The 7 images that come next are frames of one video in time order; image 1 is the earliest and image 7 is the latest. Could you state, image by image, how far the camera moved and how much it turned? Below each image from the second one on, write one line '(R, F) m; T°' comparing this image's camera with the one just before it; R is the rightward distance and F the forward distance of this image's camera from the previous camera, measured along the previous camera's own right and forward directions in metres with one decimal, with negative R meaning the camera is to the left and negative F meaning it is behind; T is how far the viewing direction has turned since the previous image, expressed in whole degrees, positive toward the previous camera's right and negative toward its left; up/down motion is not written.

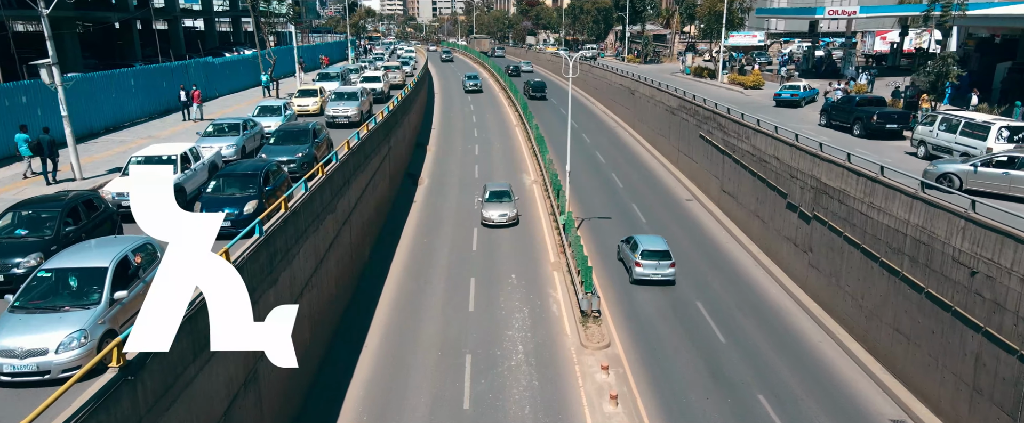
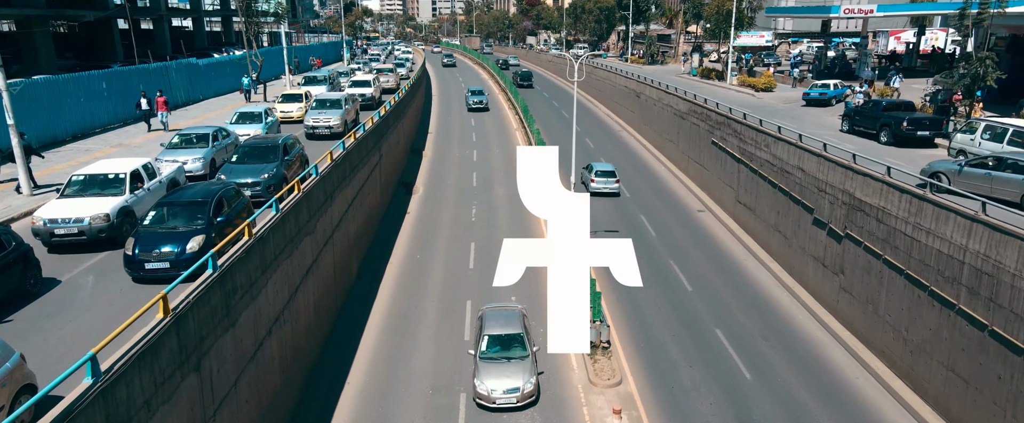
(0.0, +2.5) m; 0°
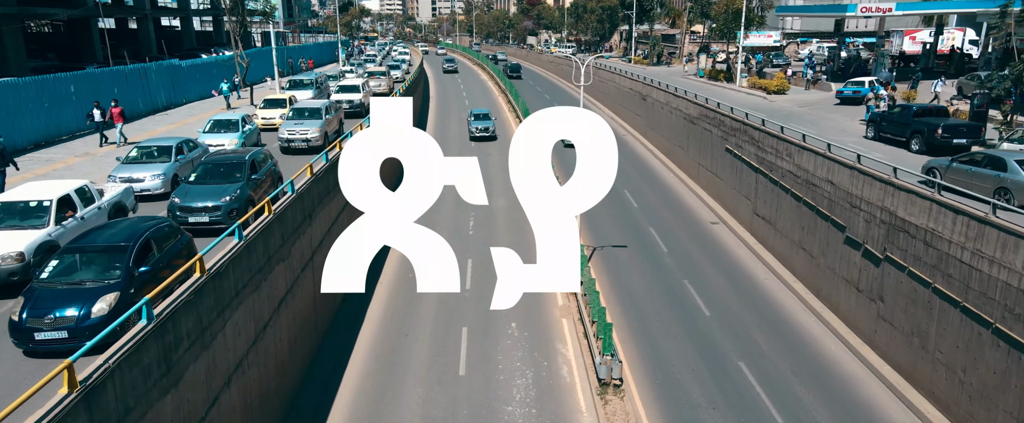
(0.0, +2.4) m; 0°
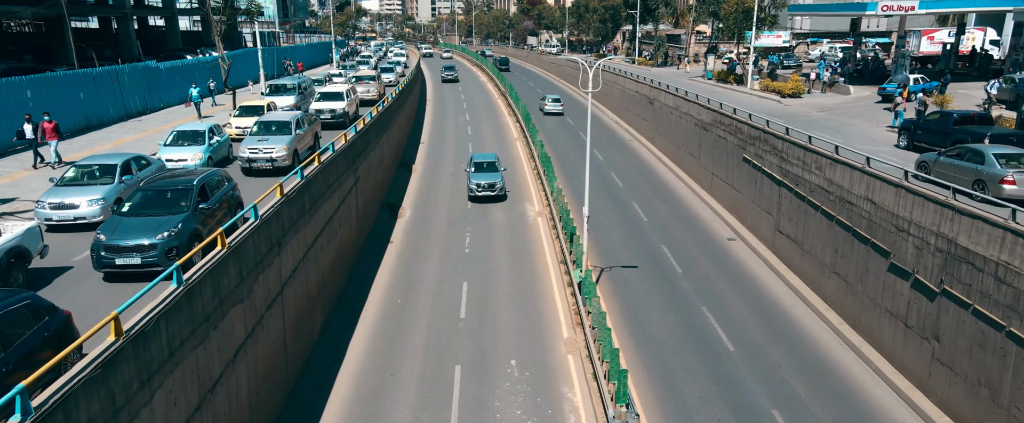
(0.0, +2.7) m; 0°
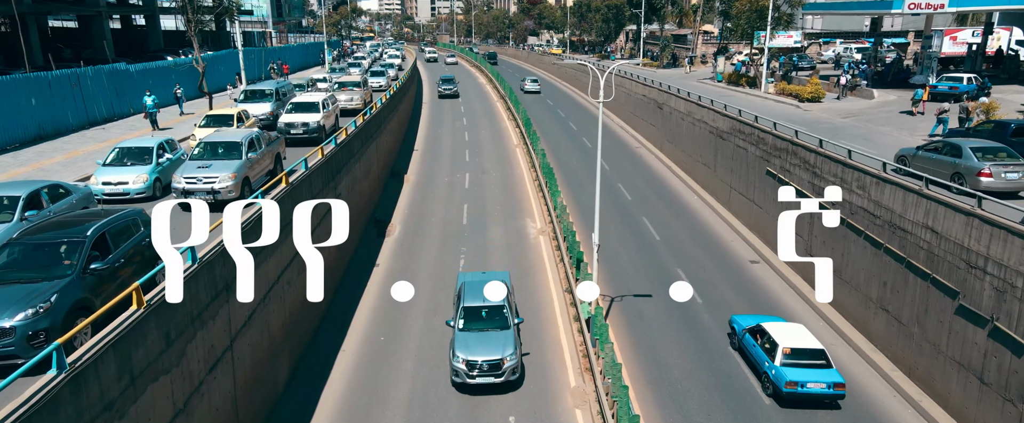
(0.0, +3.2) m; 0°
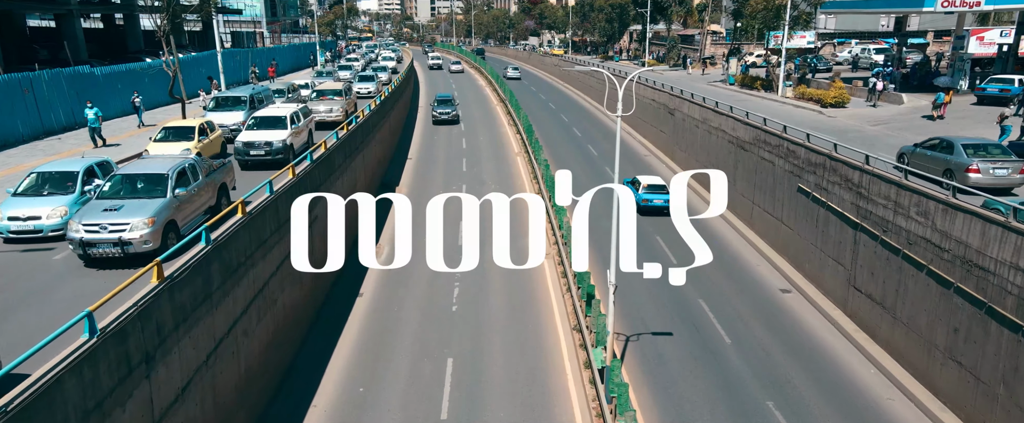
(0.0, +3.3) m; 0°
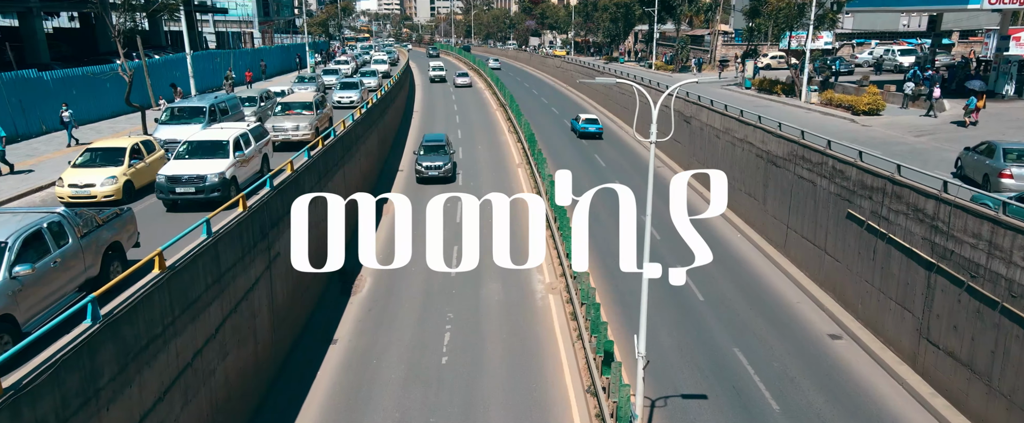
(0.0, +3.9) m; 0°
